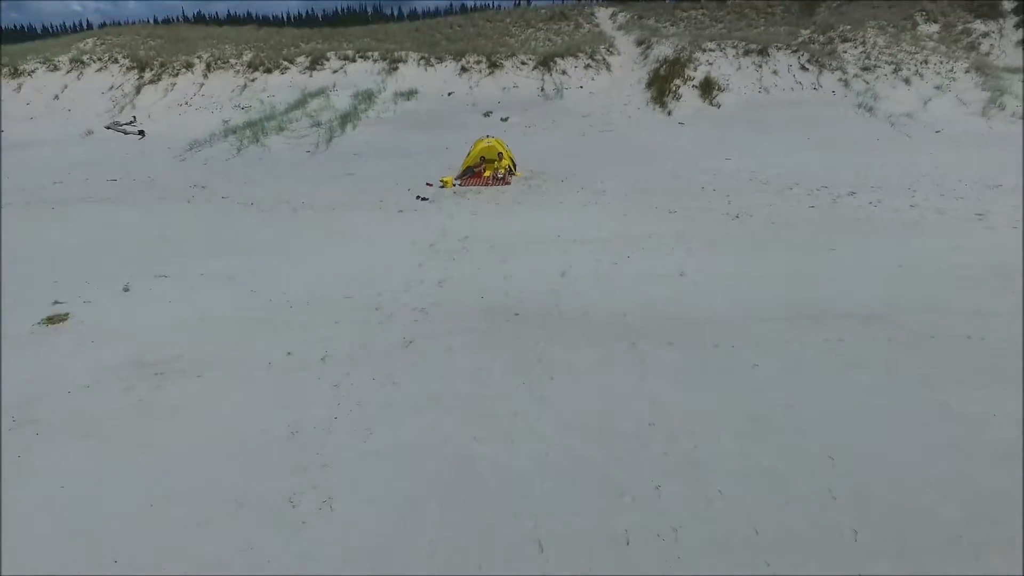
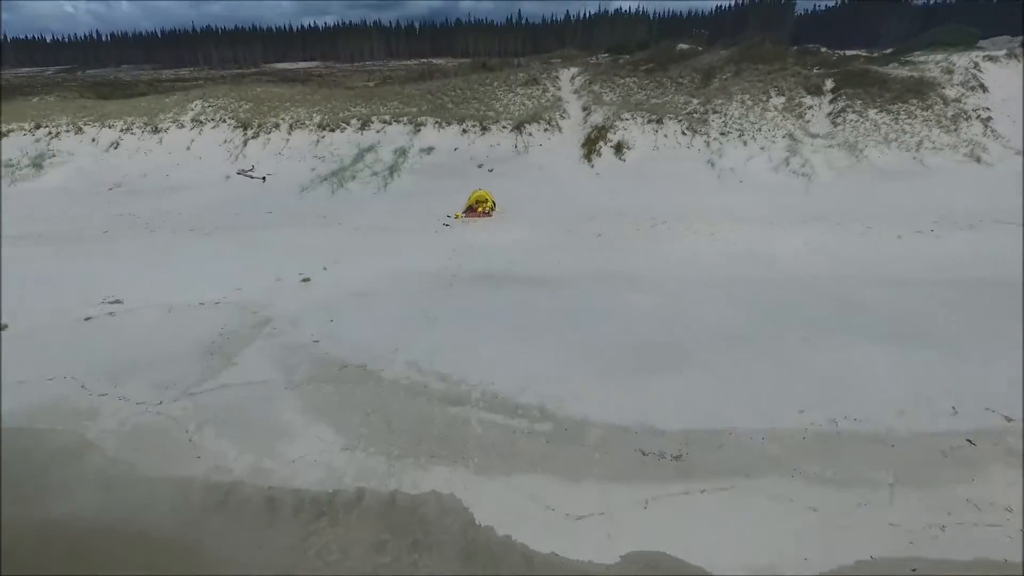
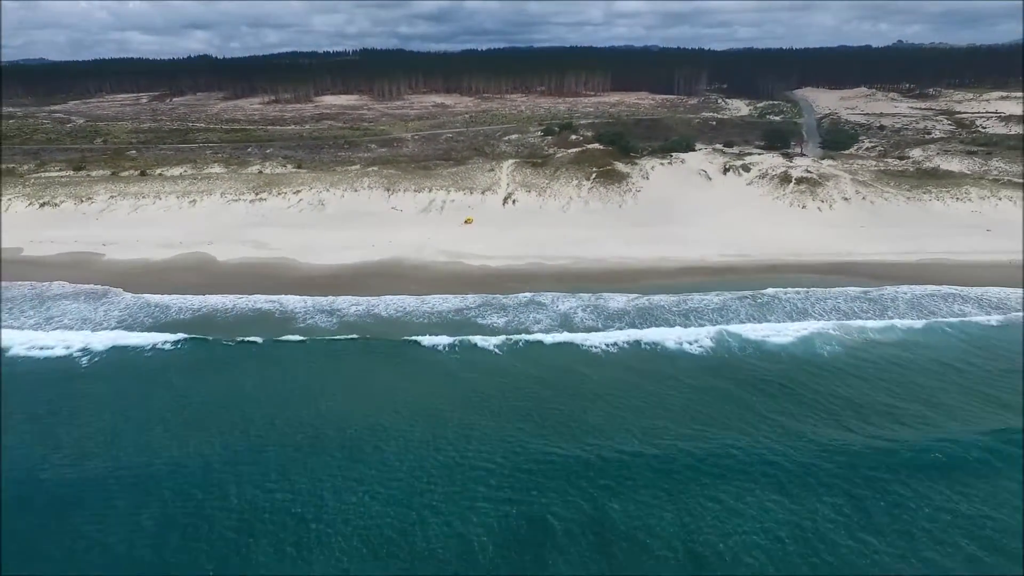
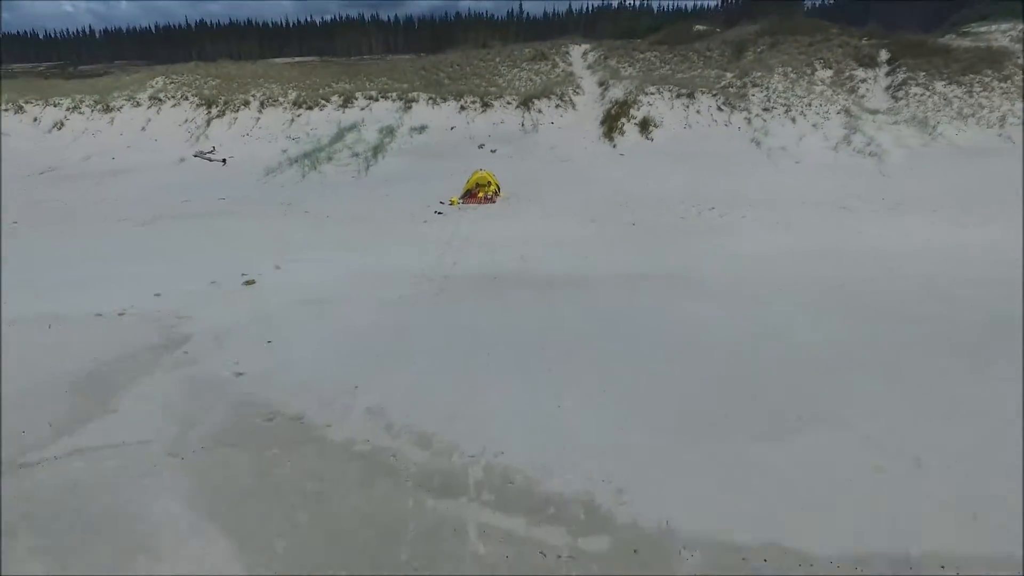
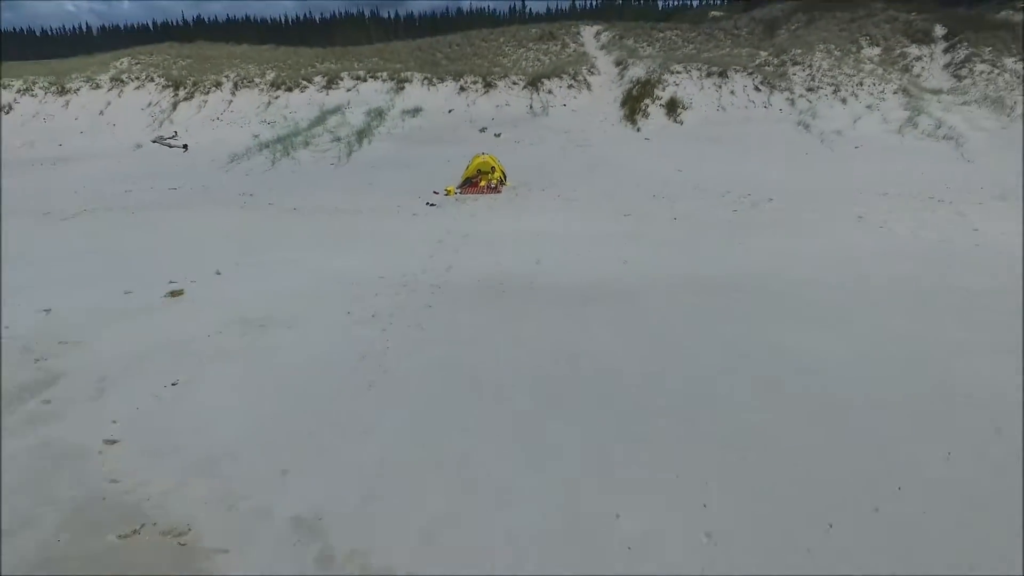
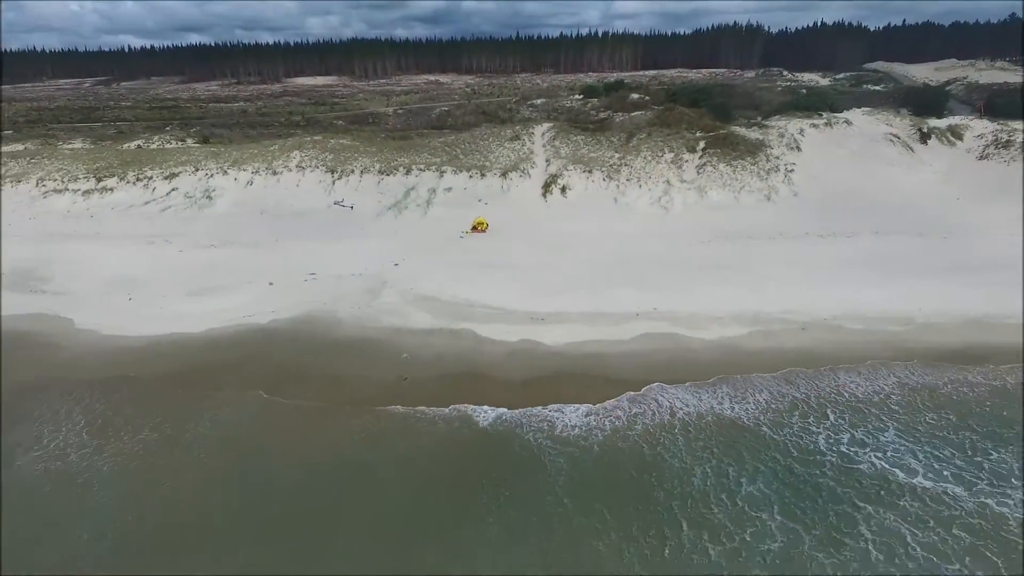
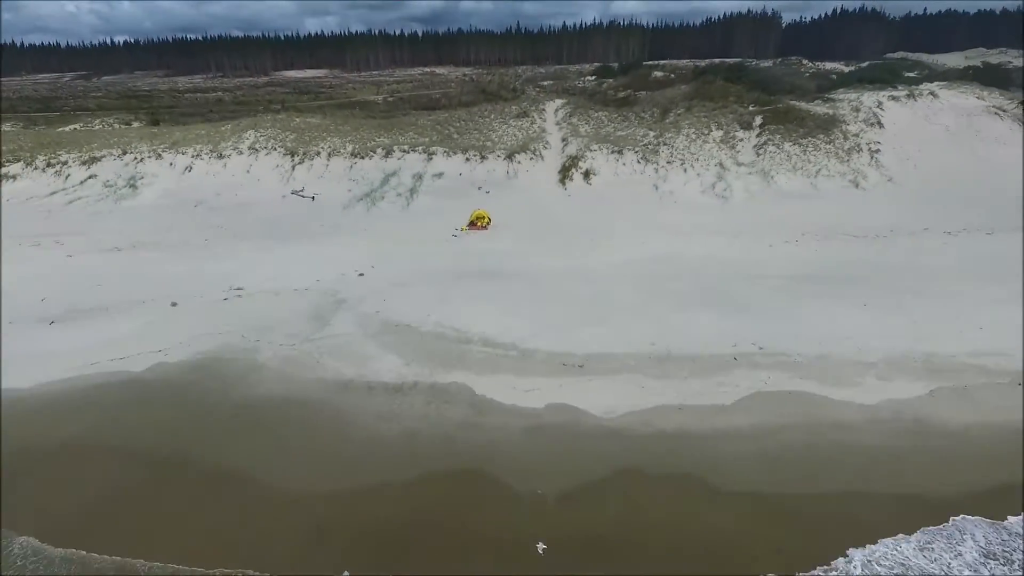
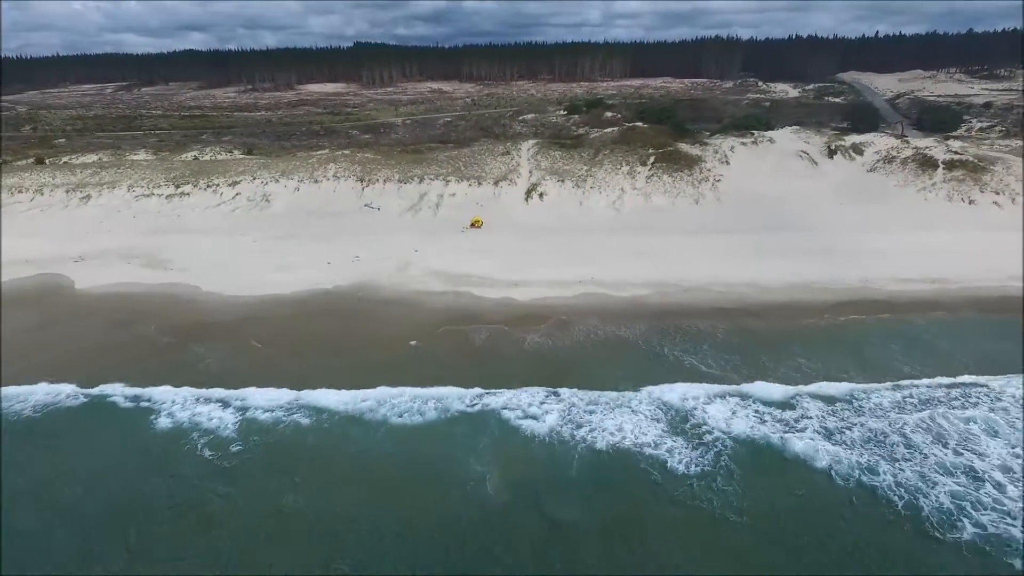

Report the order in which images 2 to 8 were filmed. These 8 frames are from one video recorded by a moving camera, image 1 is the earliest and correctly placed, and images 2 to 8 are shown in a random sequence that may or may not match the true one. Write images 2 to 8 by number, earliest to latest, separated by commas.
5, 4, 2, 7, 6, 8, 3
